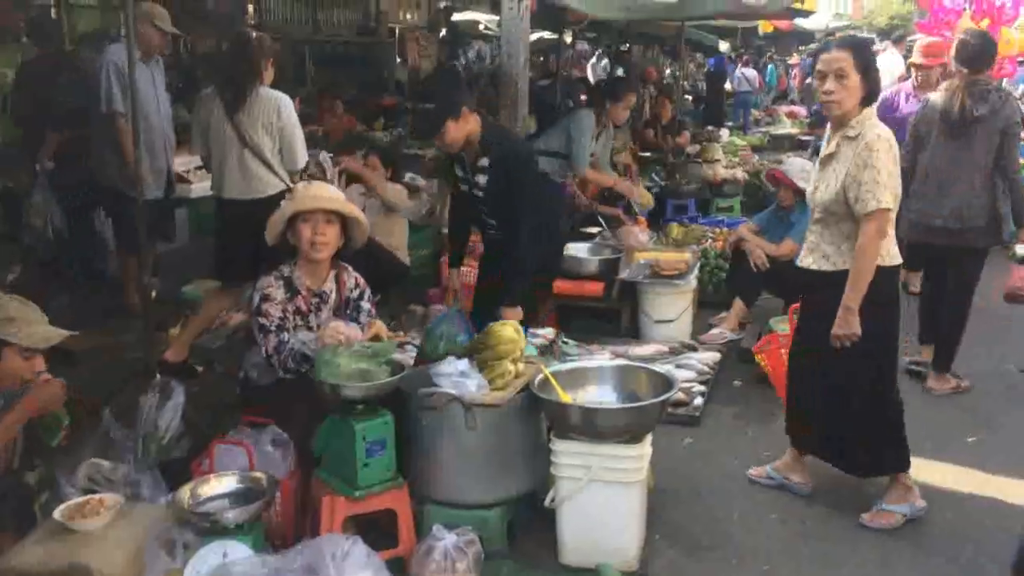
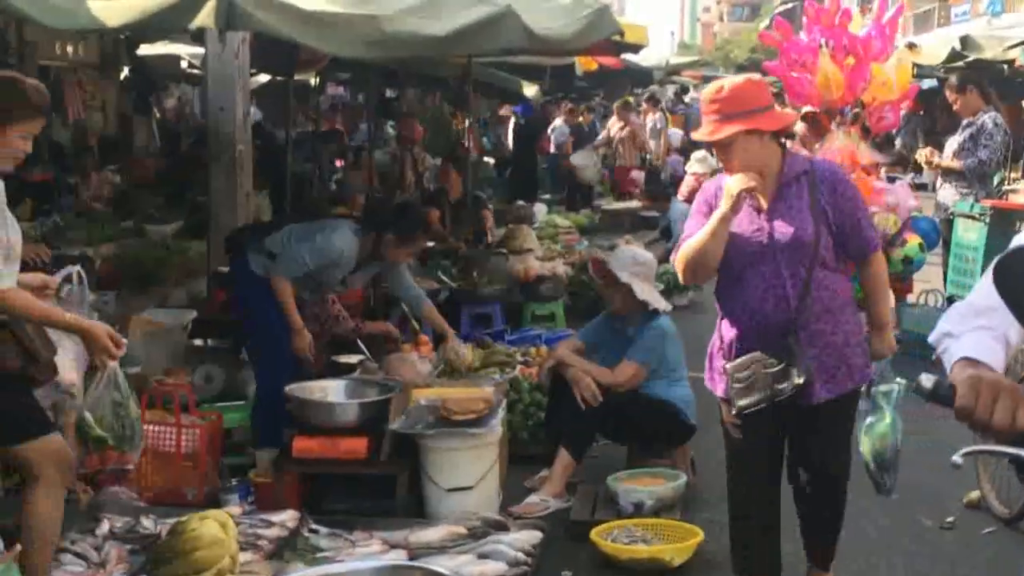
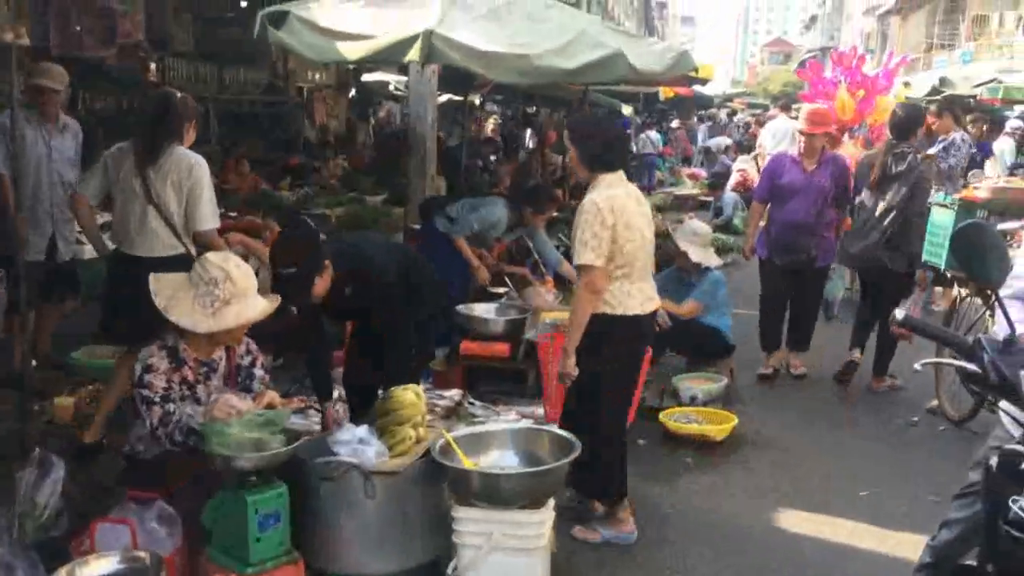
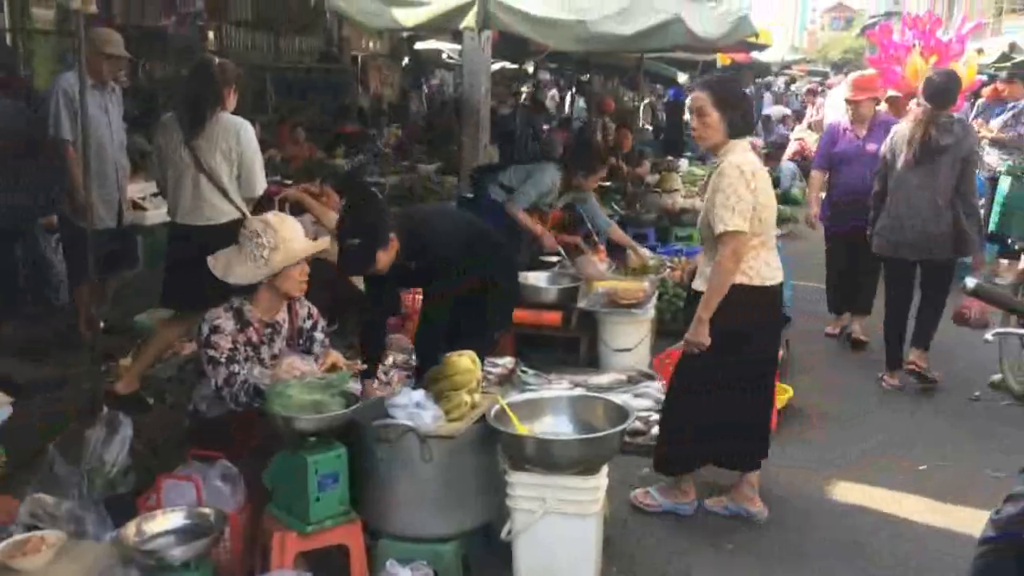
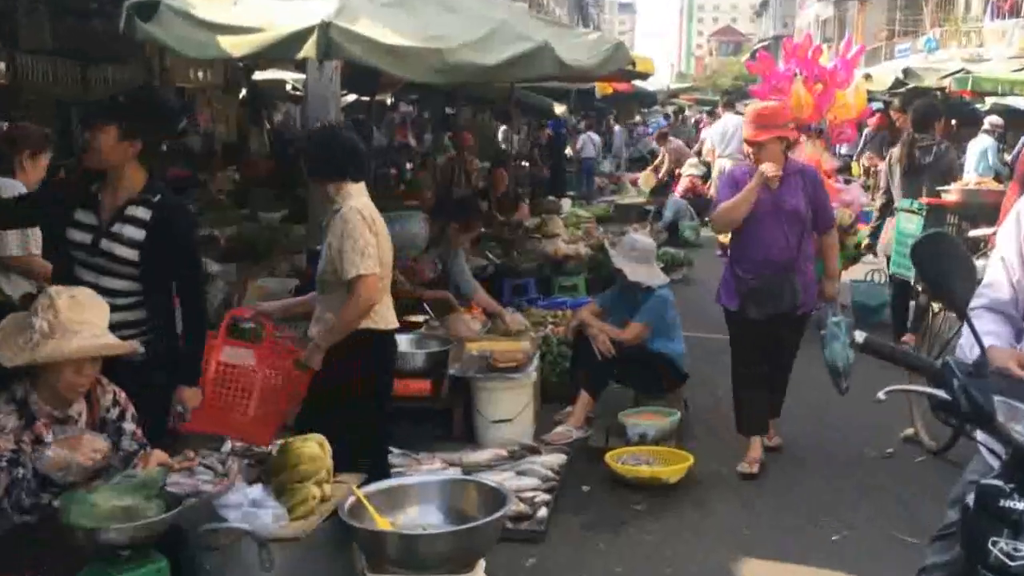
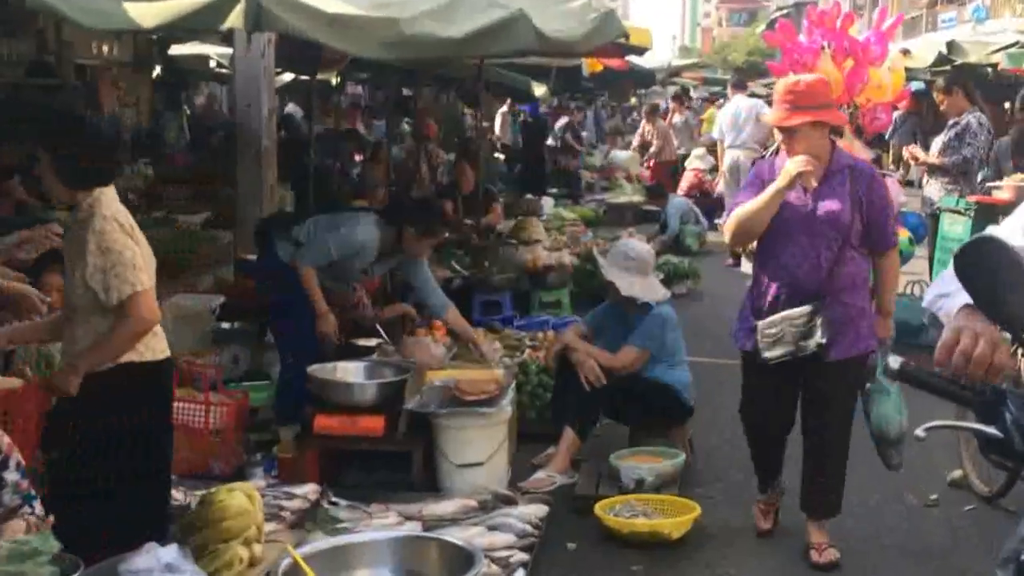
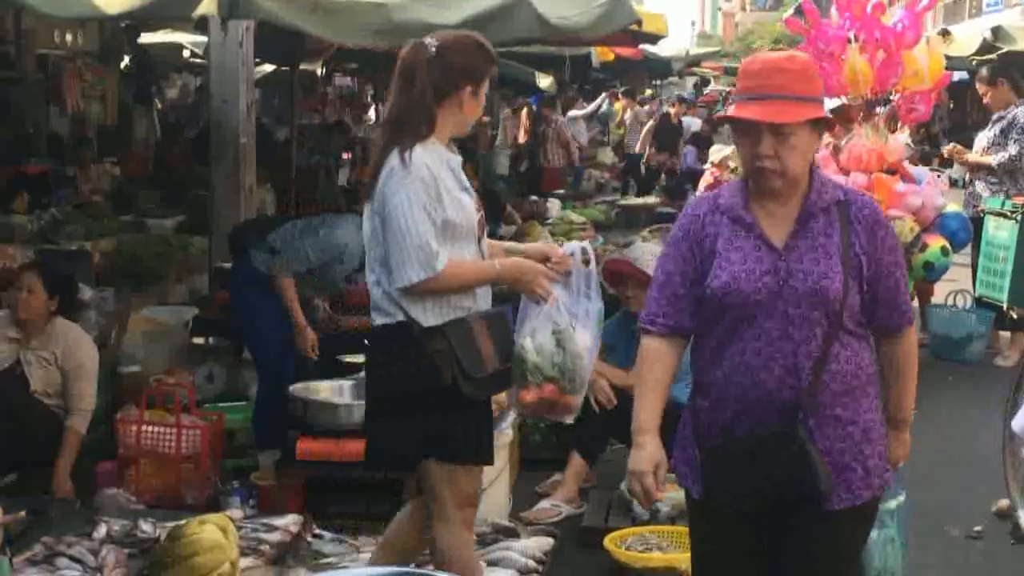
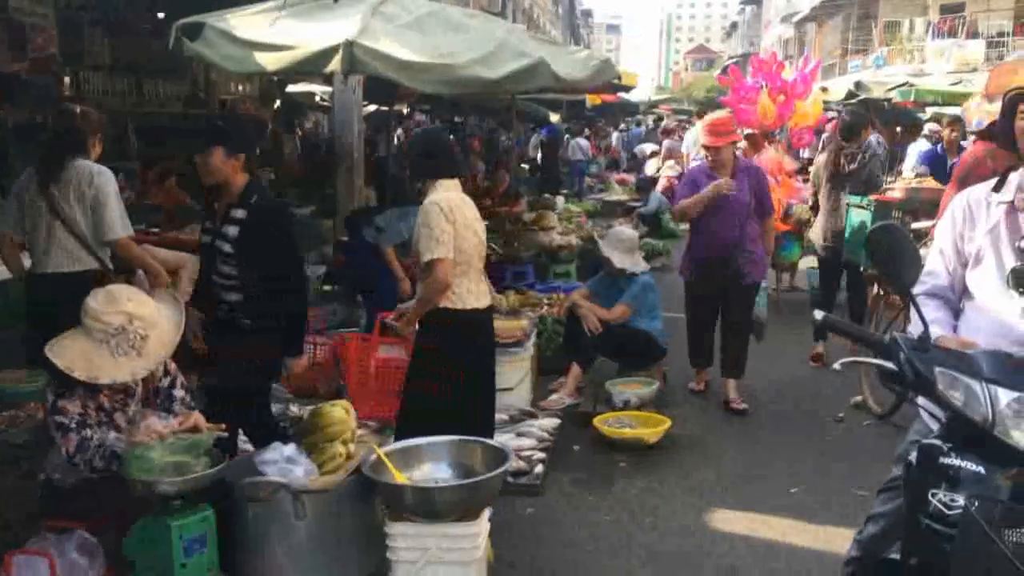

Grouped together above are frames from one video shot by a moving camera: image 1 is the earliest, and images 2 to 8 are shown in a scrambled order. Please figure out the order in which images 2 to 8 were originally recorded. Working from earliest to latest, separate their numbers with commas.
4, 3, 8, 5, 6, 2, 7
